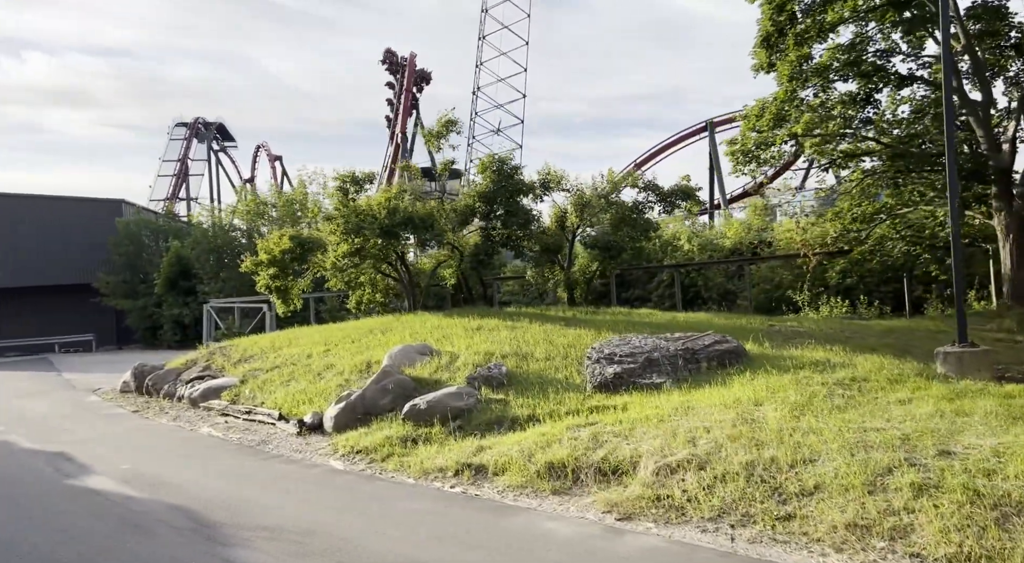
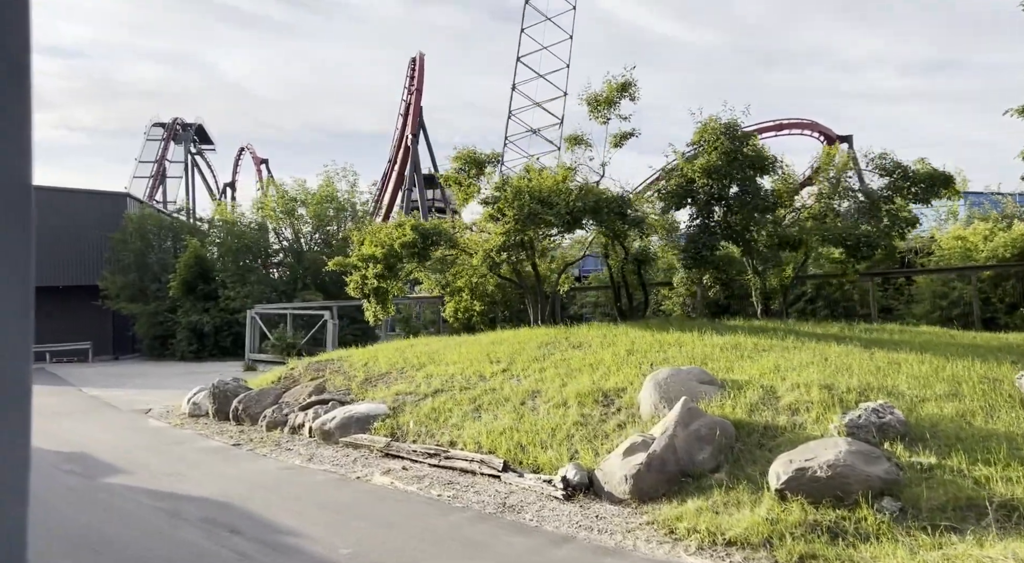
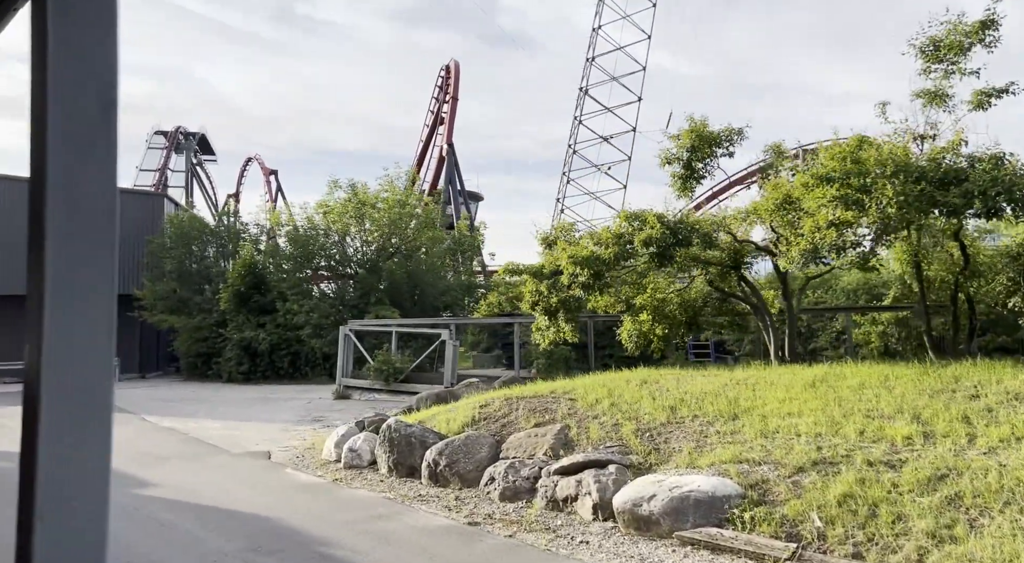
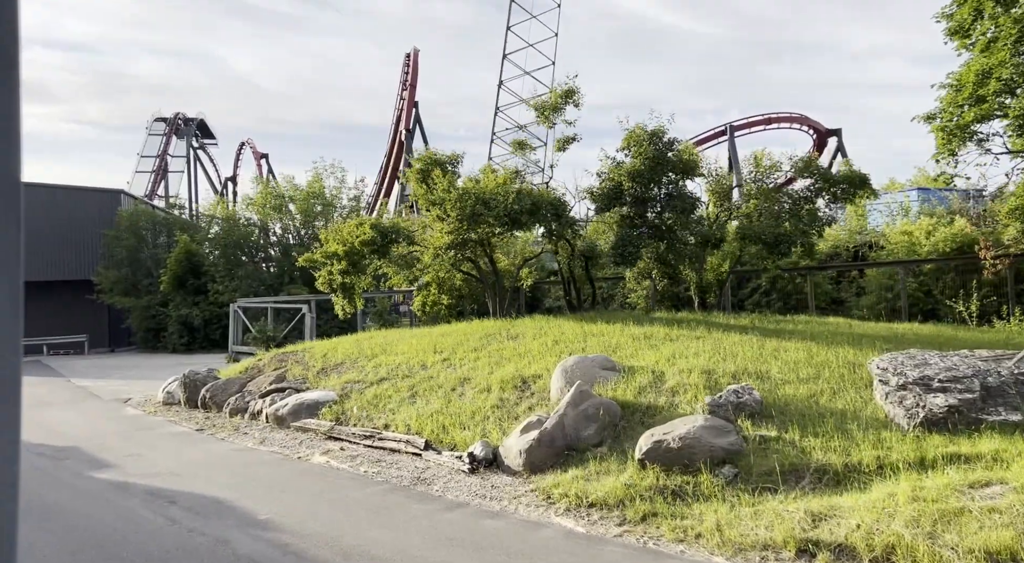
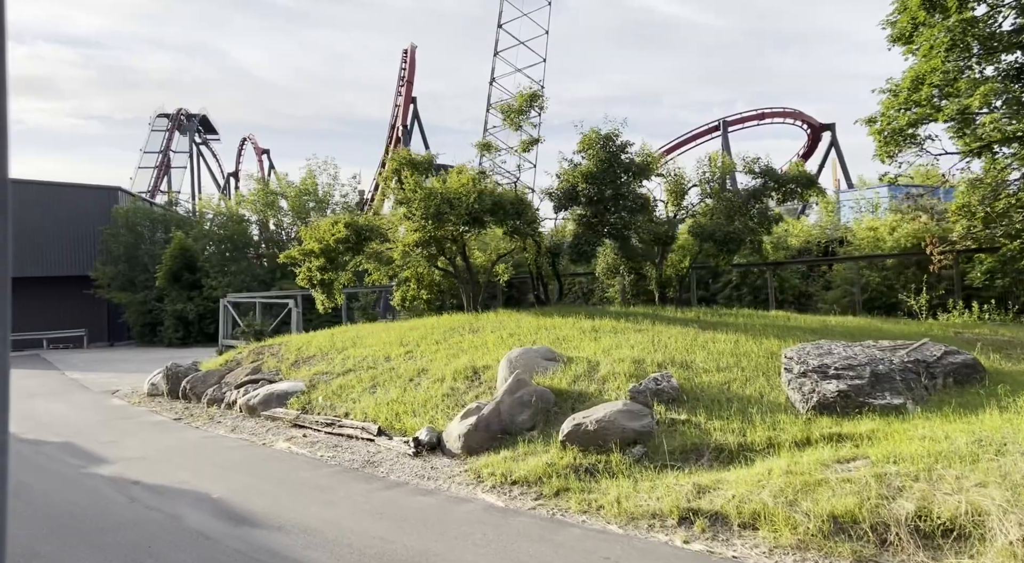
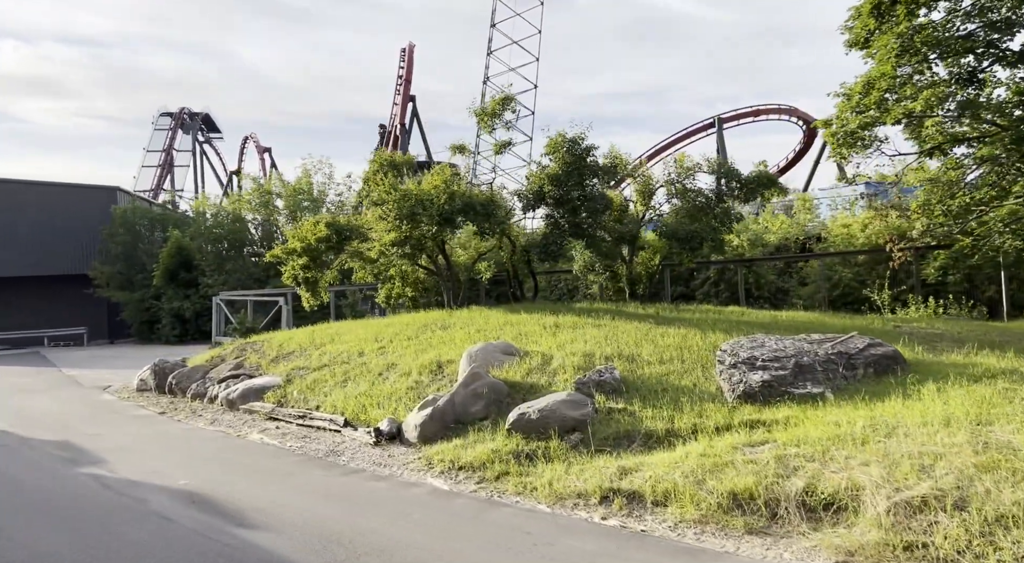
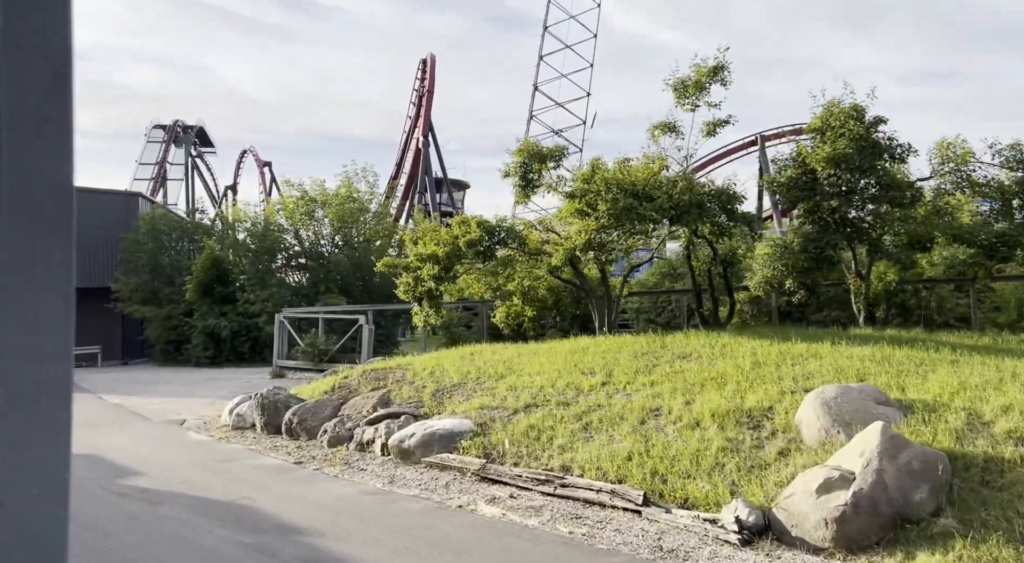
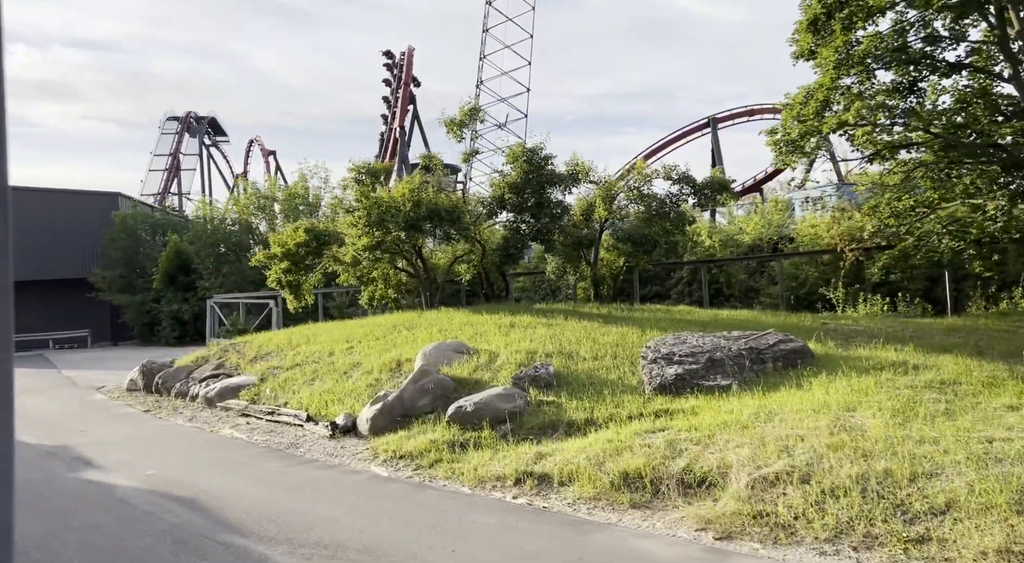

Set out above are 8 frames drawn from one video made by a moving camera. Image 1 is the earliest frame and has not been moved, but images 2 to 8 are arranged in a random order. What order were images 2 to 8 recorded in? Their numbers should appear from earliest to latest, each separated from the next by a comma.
8, 6, 5, 4, 2, 7, 3
